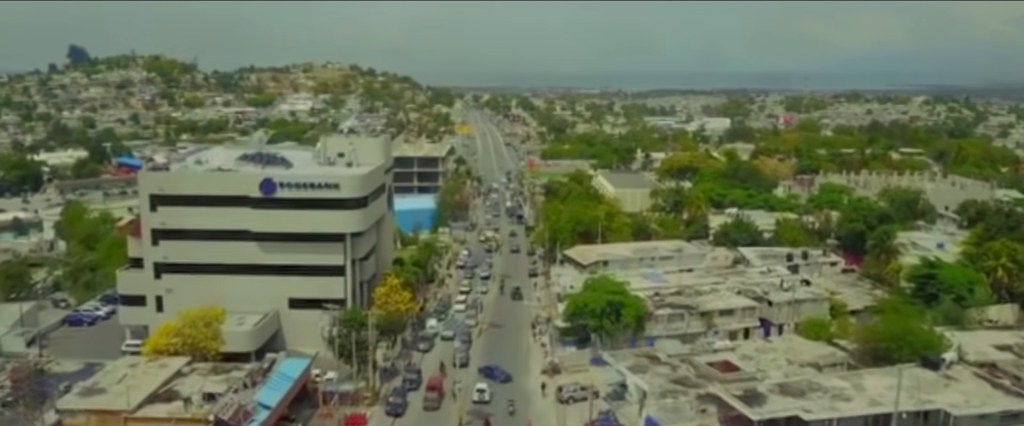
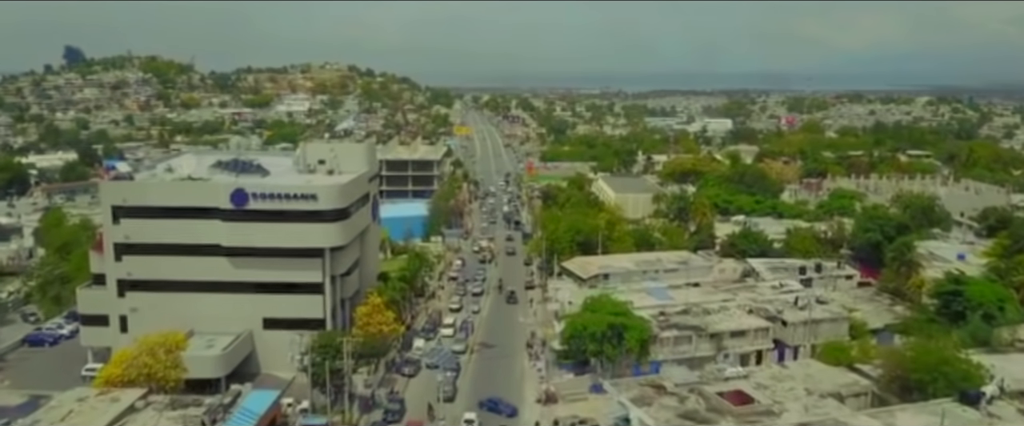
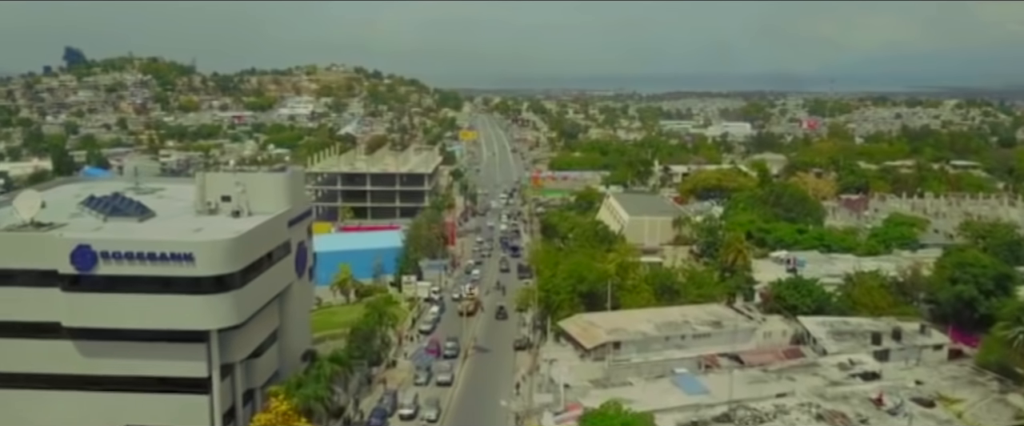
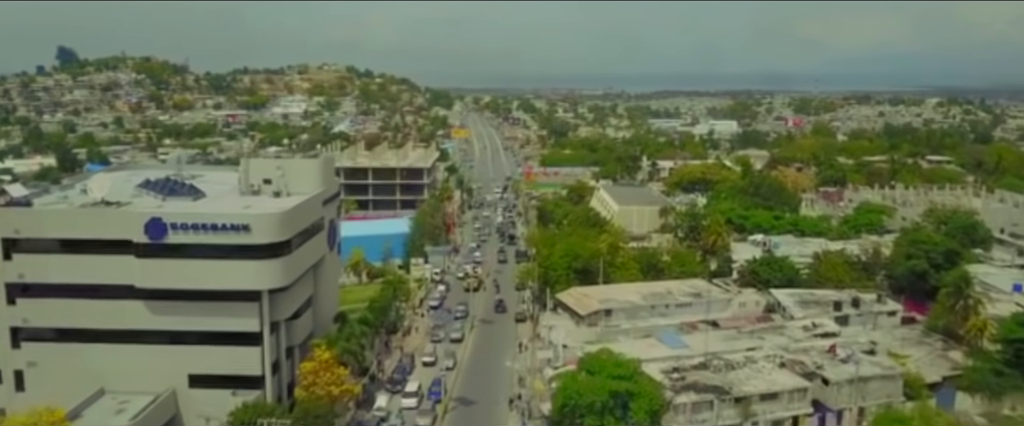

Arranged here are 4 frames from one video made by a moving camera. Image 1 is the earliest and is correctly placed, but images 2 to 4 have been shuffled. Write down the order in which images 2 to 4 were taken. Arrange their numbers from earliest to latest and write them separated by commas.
2, 4, 3
